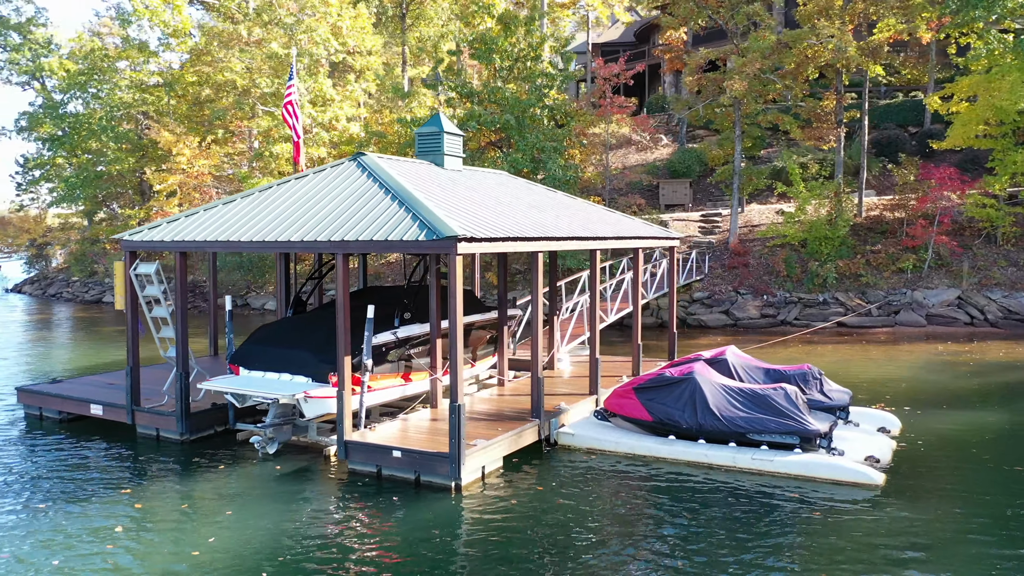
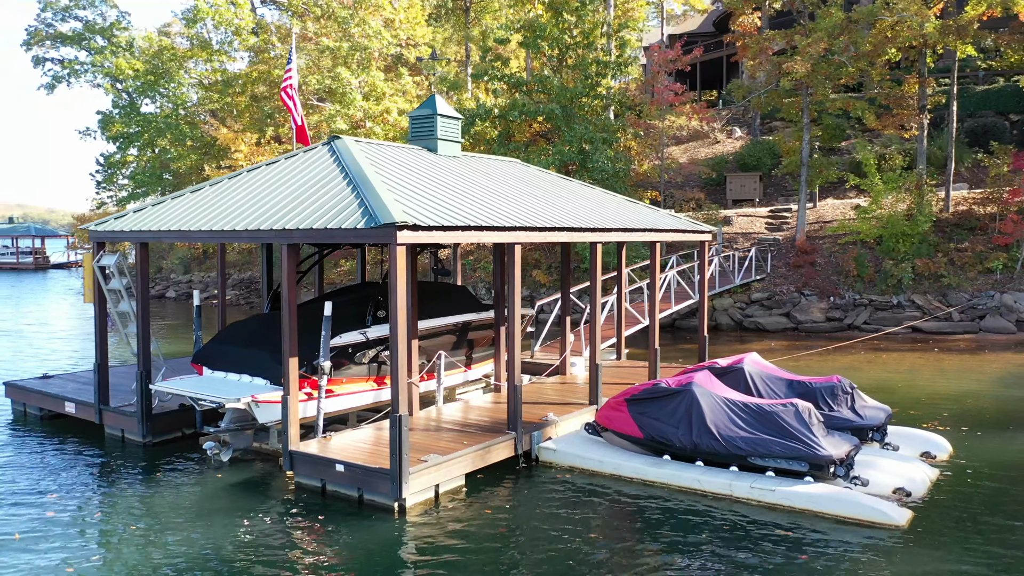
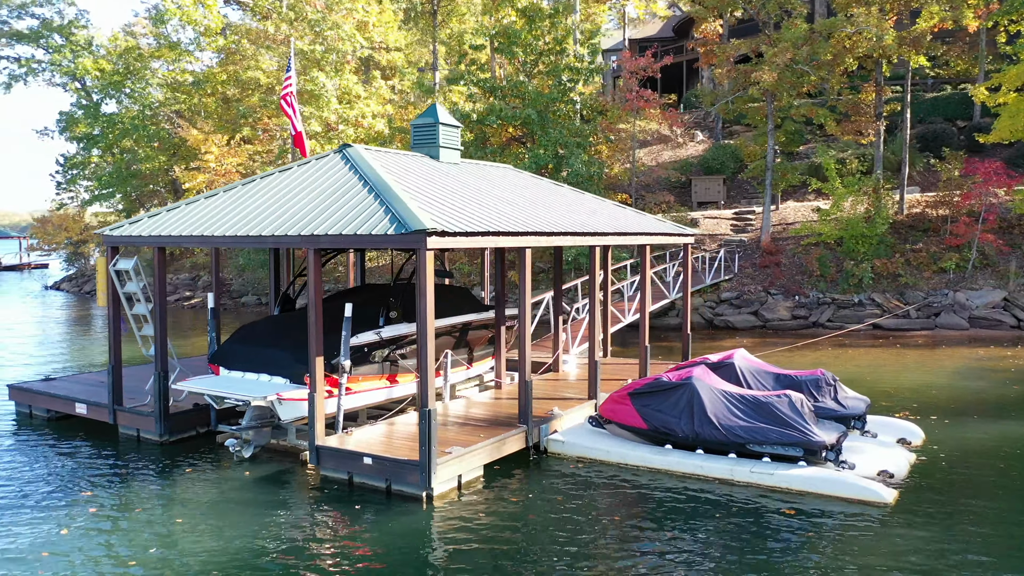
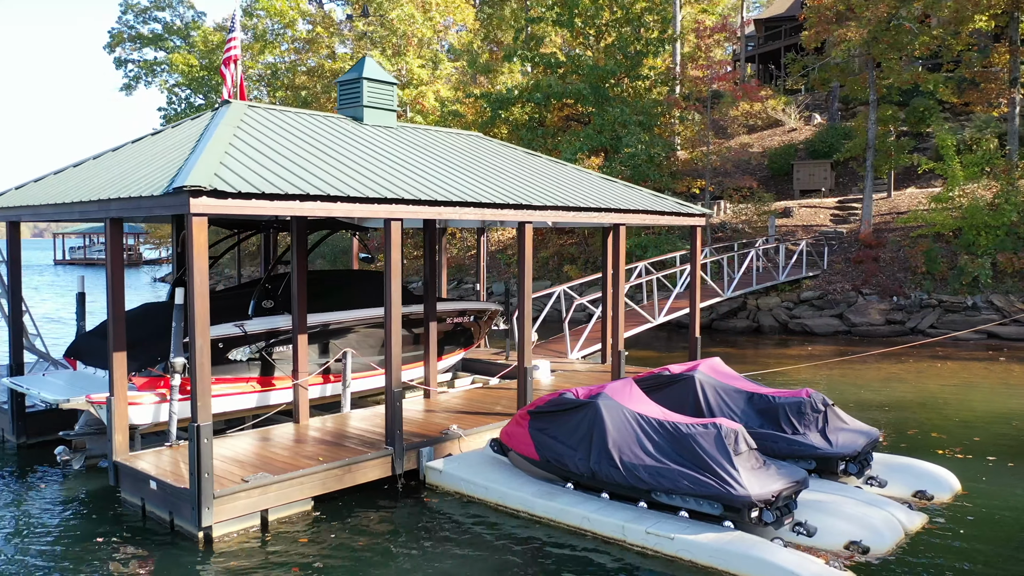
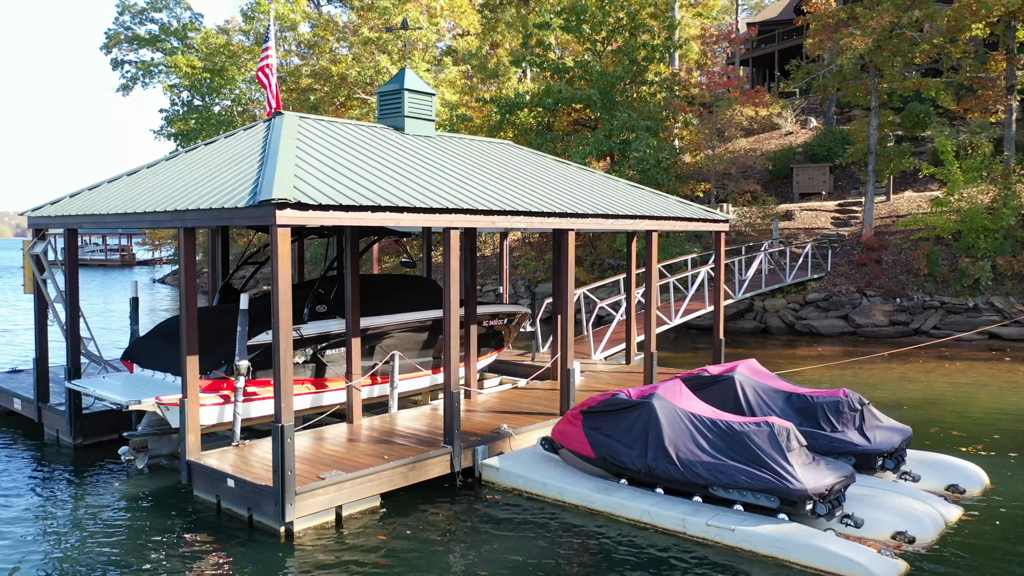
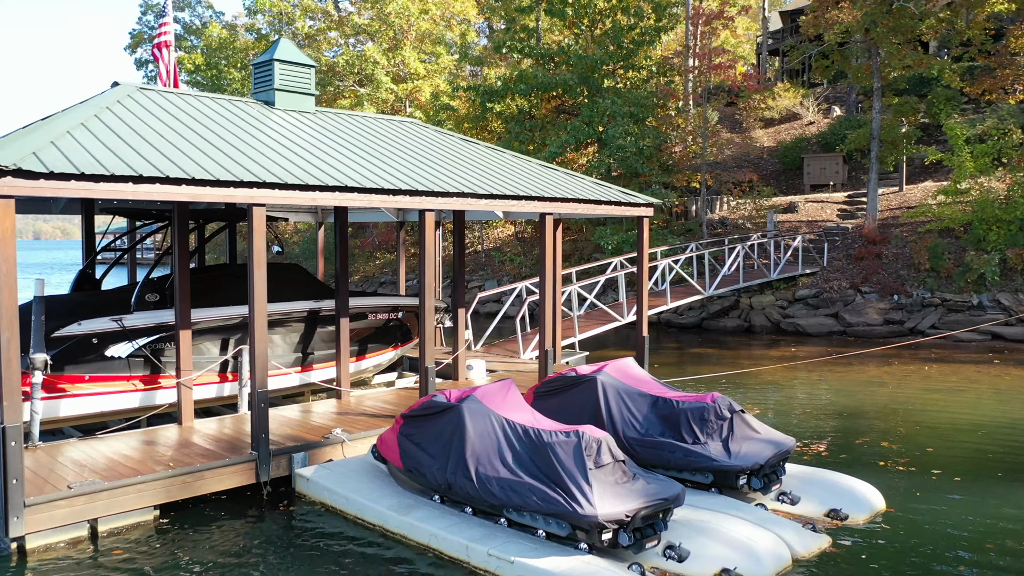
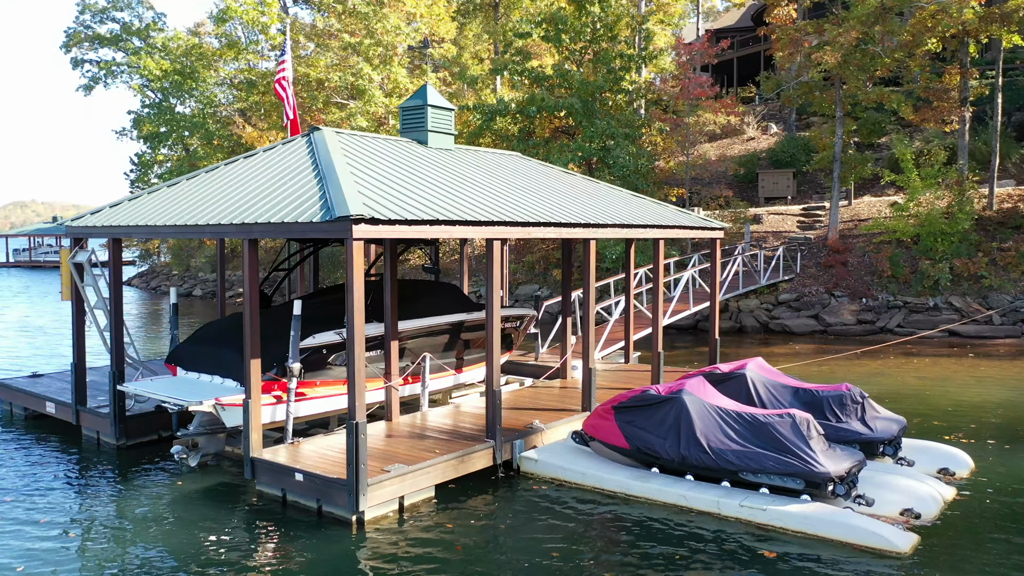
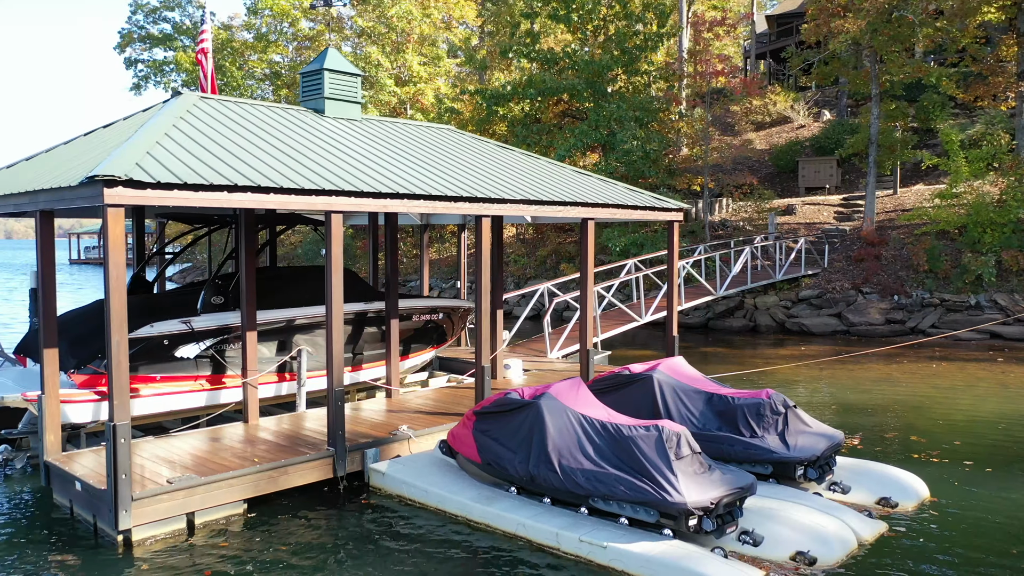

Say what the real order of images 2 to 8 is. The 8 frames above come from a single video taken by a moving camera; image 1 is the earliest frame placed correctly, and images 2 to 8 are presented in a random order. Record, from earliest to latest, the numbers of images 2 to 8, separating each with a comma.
3, 2, 7, 5, 4, 8, 6
